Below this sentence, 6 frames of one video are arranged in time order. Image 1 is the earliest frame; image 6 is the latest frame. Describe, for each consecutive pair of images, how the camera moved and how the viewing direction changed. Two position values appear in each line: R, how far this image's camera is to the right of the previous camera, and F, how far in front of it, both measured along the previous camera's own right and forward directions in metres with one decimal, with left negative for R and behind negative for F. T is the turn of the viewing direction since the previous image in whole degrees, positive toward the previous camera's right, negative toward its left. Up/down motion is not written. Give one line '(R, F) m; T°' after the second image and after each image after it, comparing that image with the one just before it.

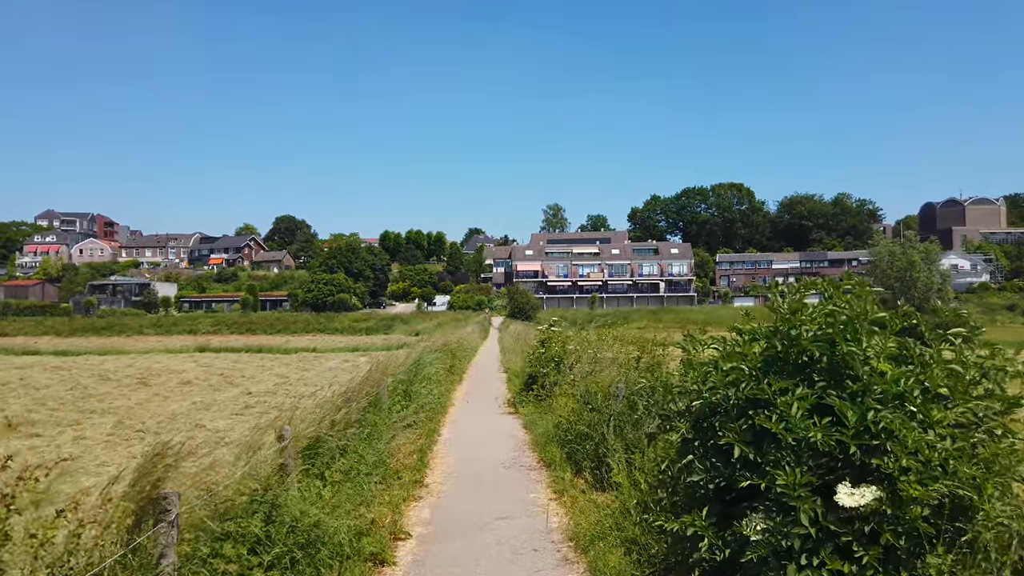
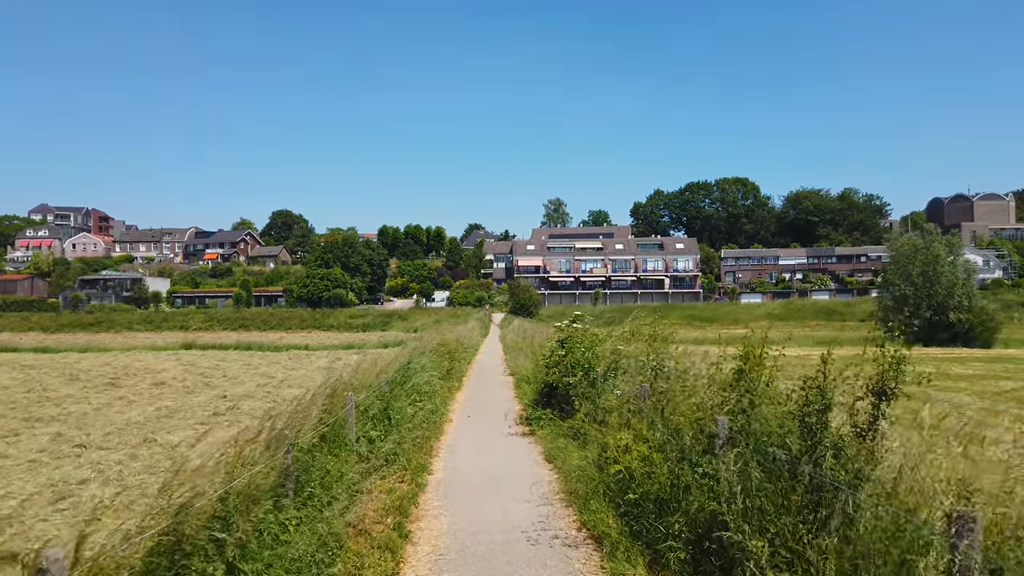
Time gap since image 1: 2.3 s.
(-0.2, +2.4) m; 0°
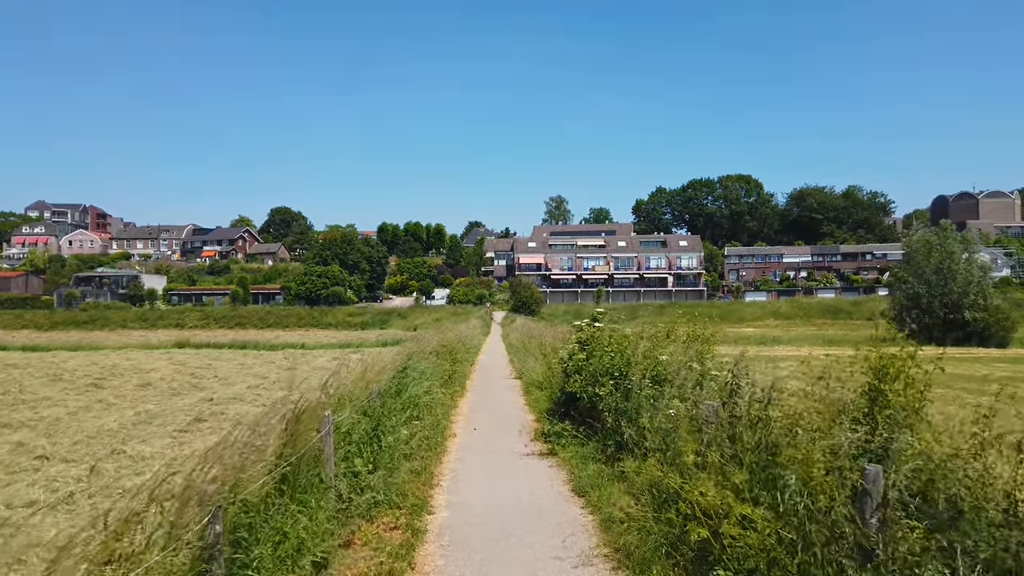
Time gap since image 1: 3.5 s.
(-0.1, +1.3) m; 0°
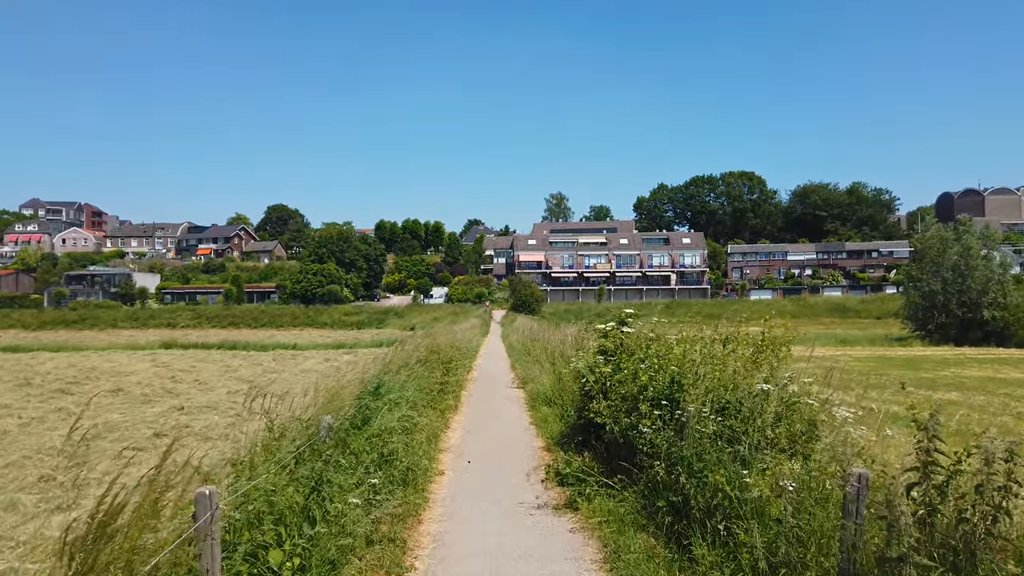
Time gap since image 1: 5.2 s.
(0.0, +1.8) m; 0°
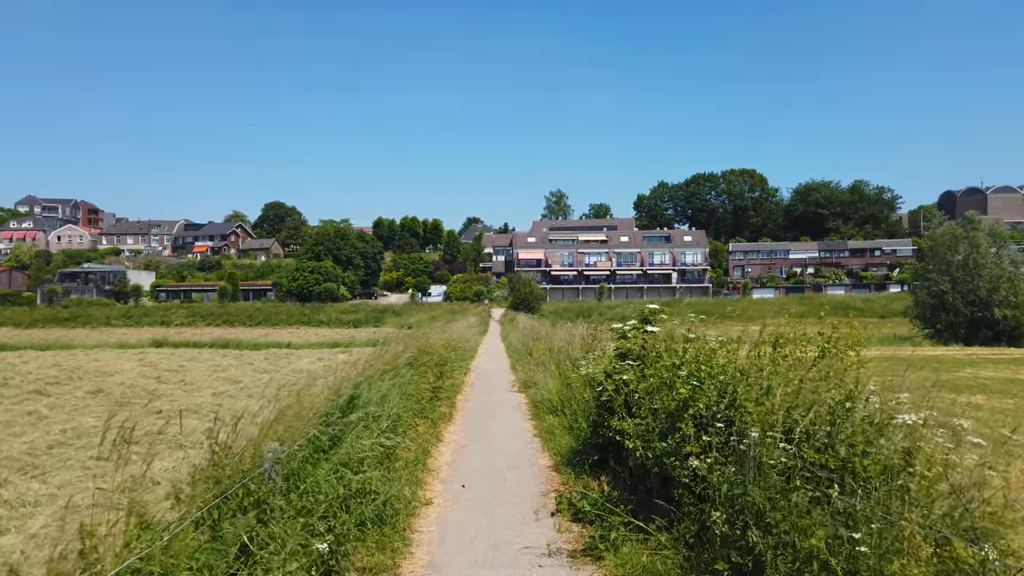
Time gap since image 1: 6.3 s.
(0.0, +1.1) m; 0°
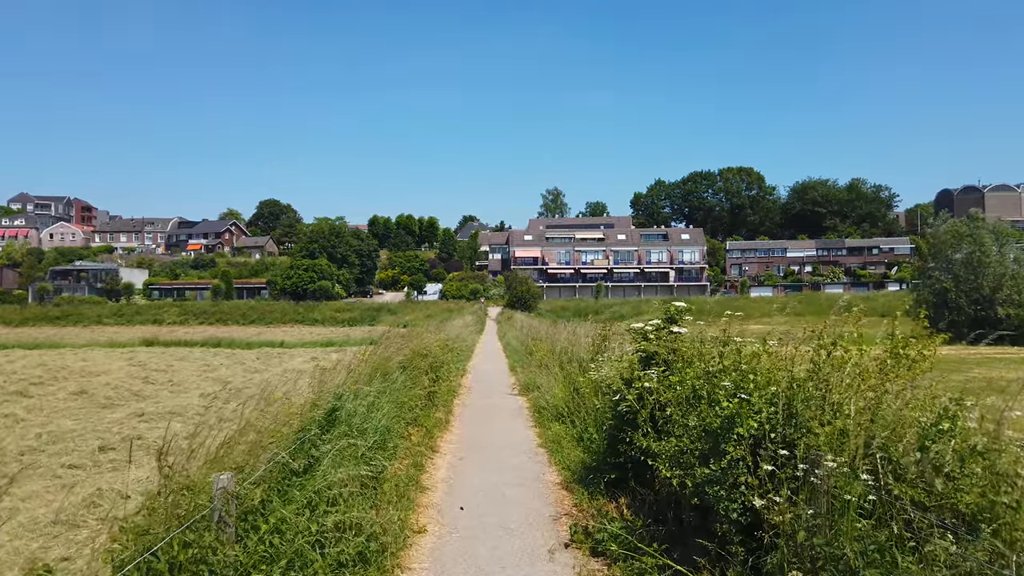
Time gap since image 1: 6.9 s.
(-0.1, +0.7) m; 0°
